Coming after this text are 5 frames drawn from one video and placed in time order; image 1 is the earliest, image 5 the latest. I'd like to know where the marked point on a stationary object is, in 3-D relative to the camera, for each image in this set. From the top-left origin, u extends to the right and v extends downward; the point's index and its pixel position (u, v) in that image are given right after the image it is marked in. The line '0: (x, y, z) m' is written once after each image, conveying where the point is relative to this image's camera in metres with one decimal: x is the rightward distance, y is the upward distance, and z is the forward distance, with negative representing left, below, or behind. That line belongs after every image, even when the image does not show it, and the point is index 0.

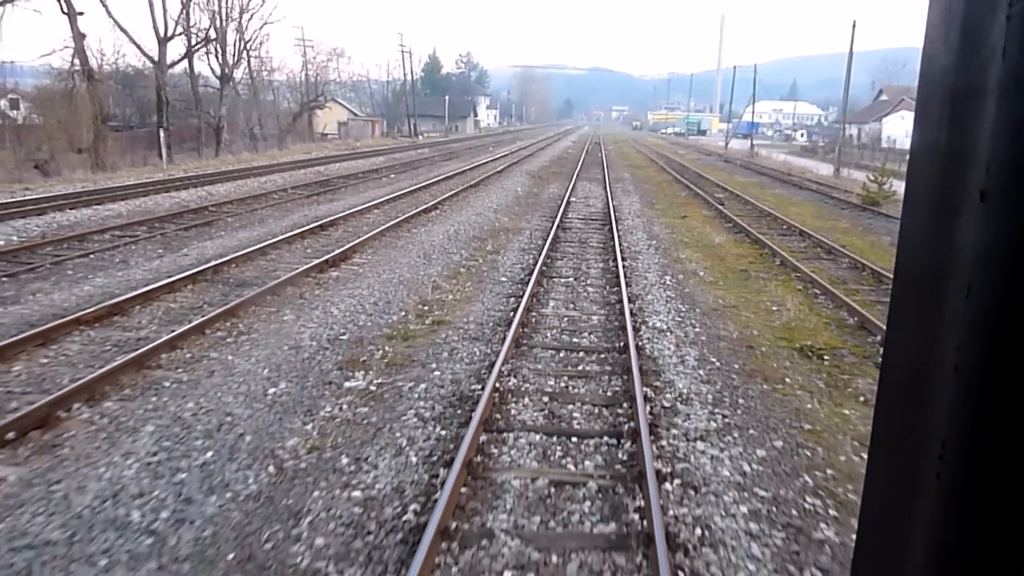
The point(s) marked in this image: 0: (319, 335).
0: (-1.4, -0.3, +6.6) m
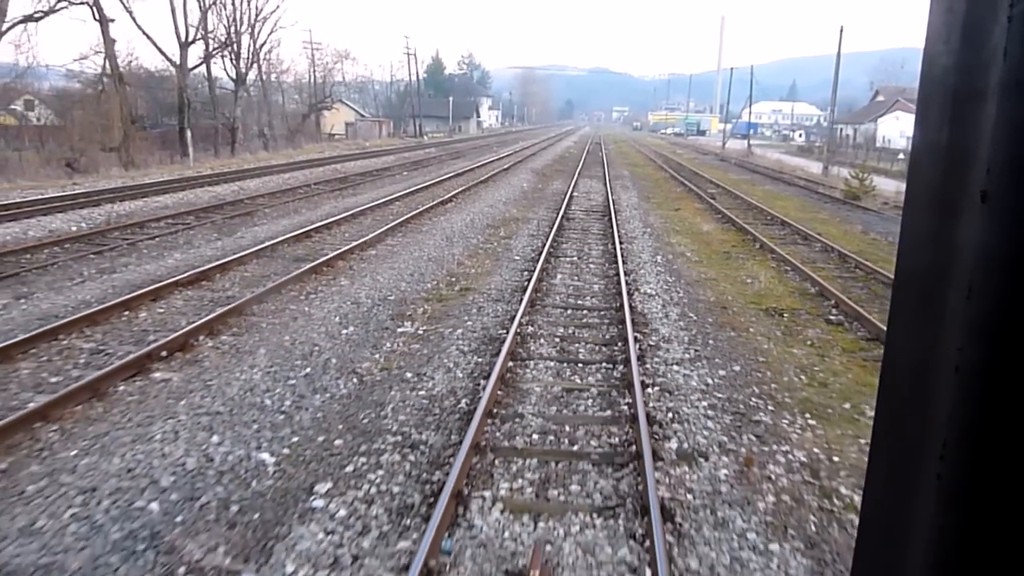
0: (-1.3, -0.1, +8.1) m
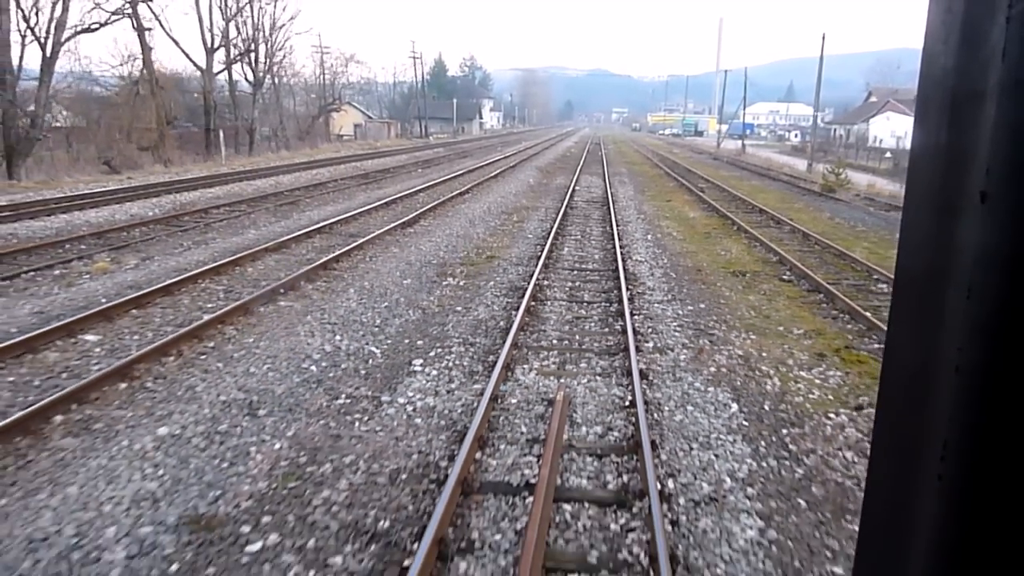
0: (-1.1, +0.3, +10.2) m
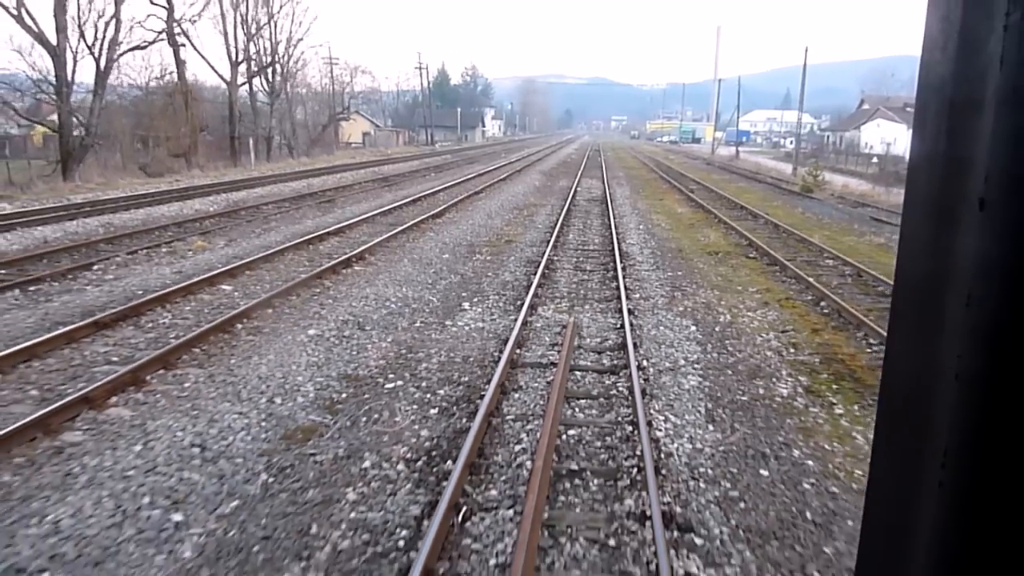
0: (-0.8, +0.6, +12.5) m
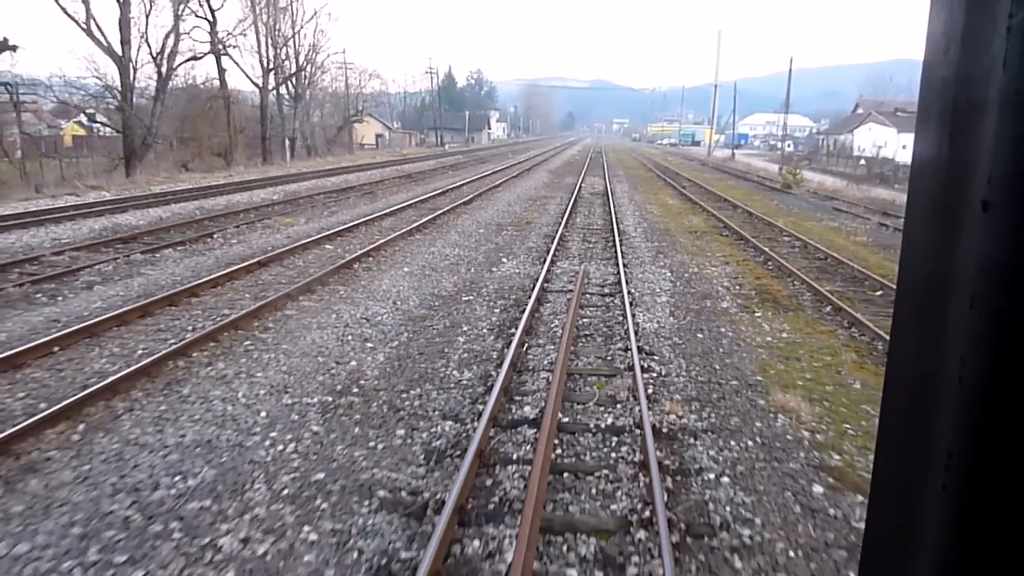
0: (-0.5, +1.2, +15.6) m
